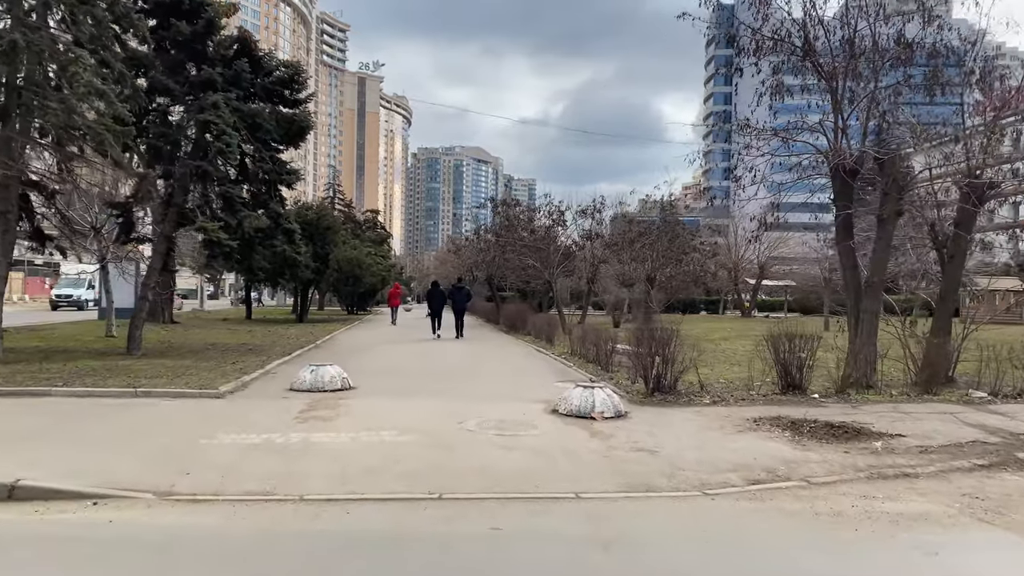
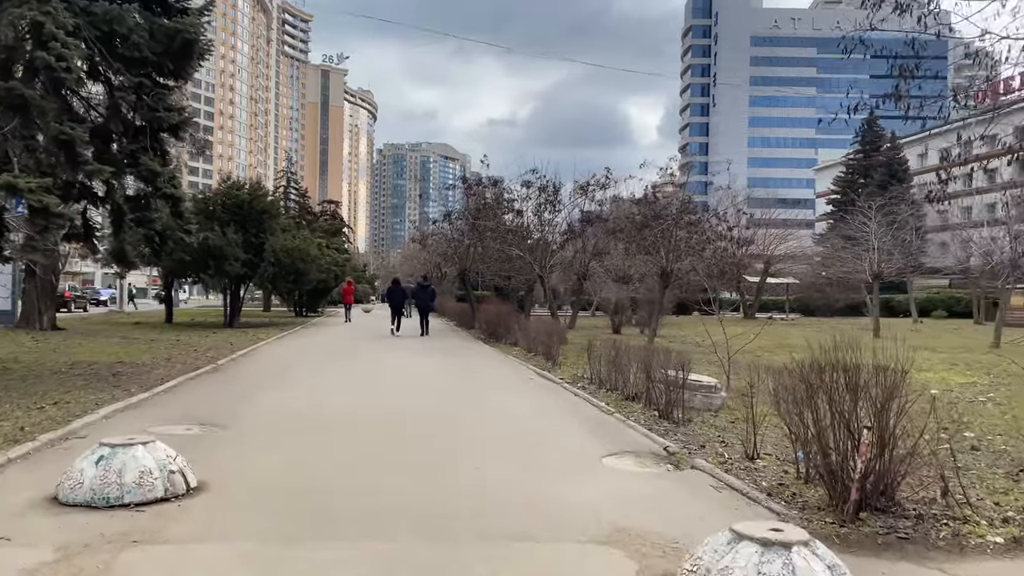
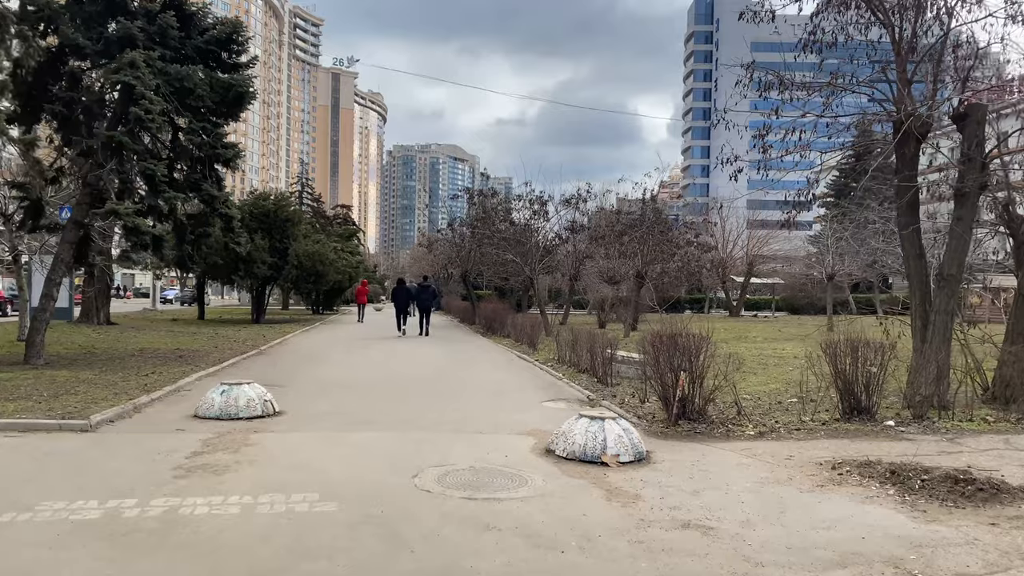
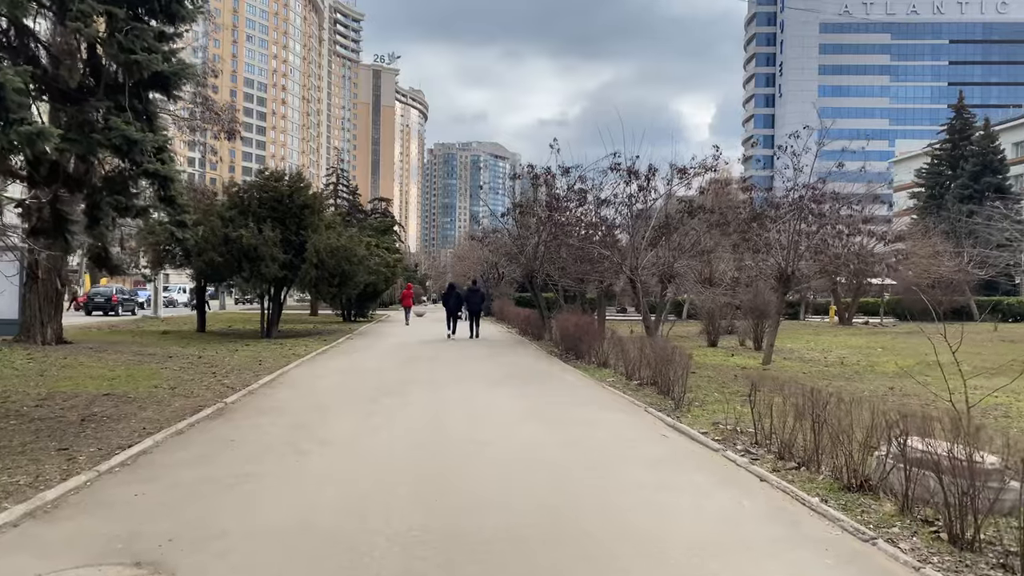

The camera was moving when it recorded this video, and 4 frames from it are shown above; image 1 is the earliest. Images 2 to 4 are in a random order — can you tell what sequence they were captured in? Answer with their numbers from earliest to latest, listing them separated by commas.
3, 2, 4
